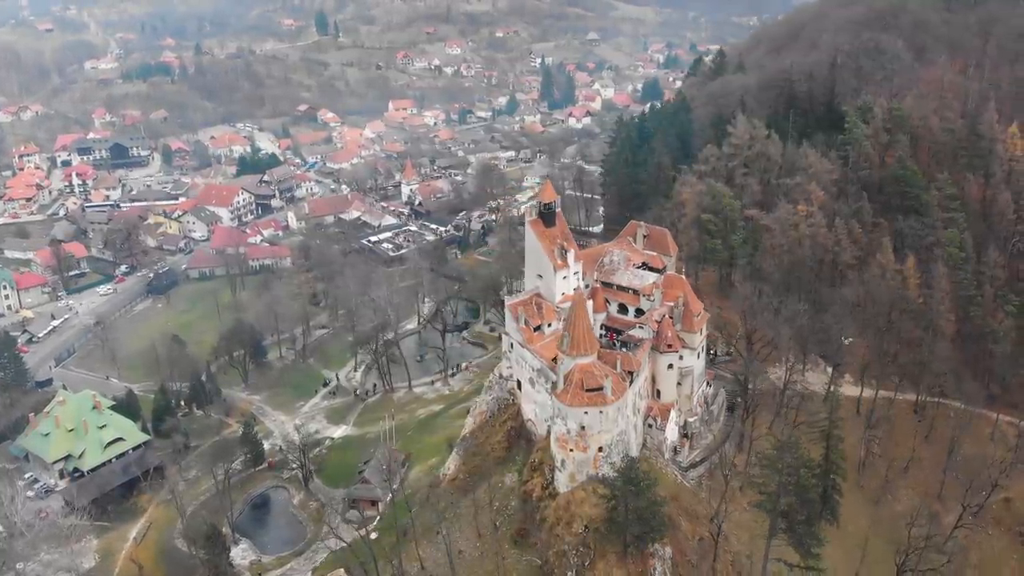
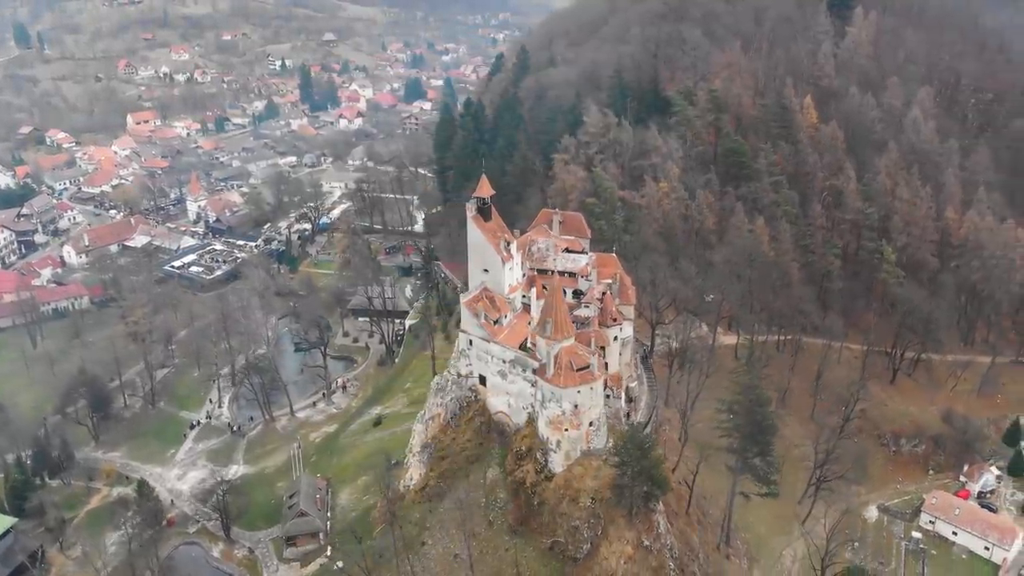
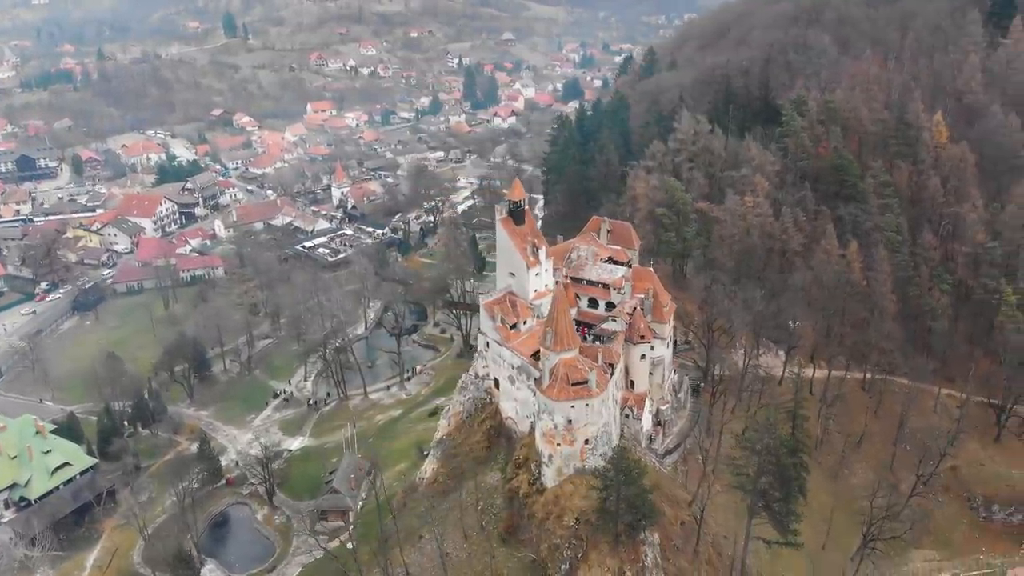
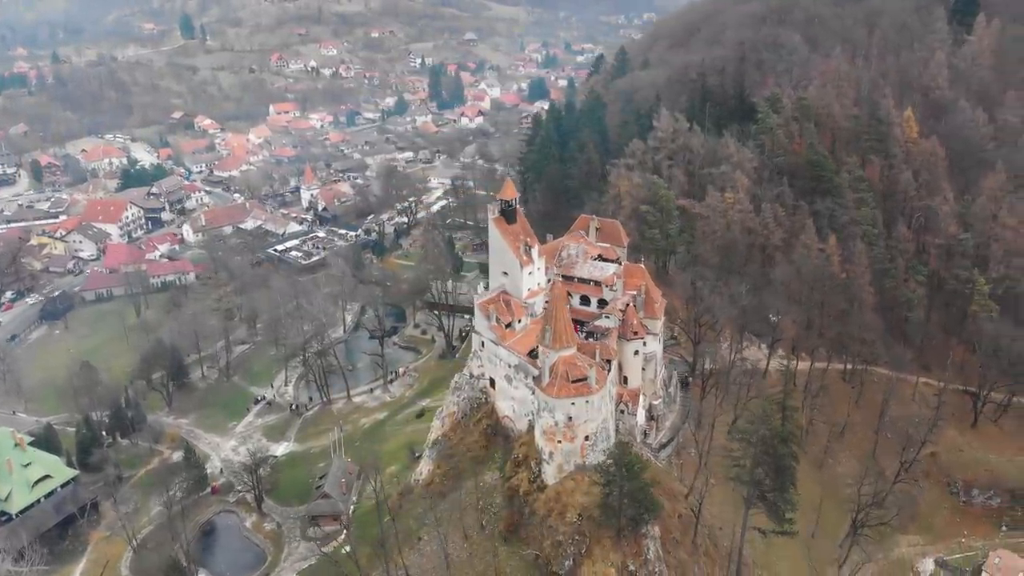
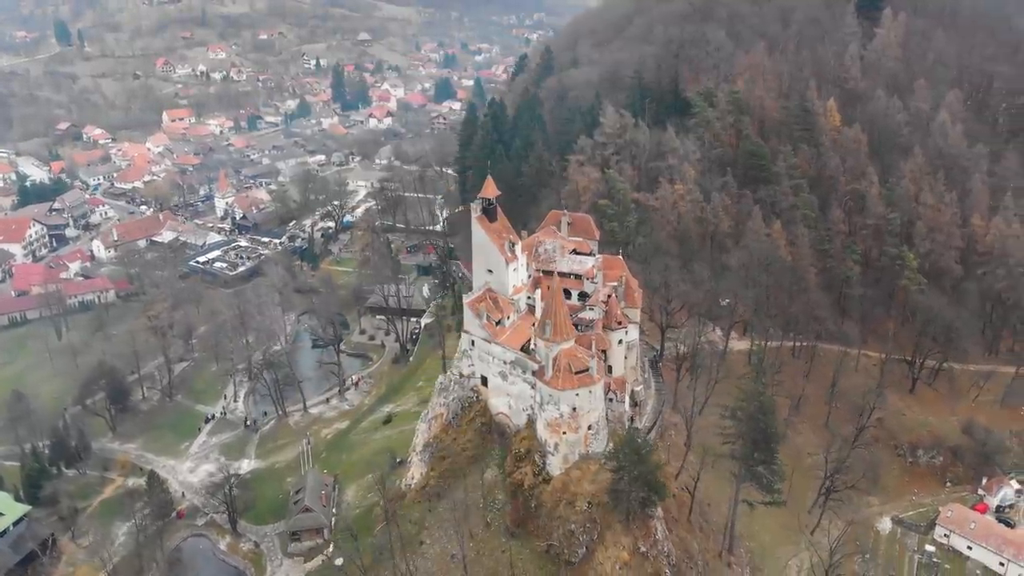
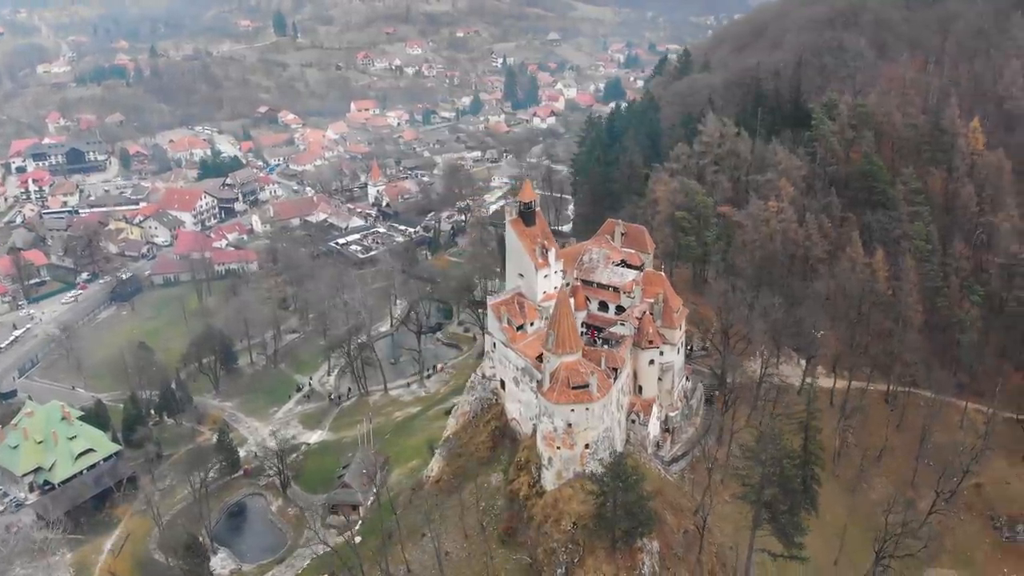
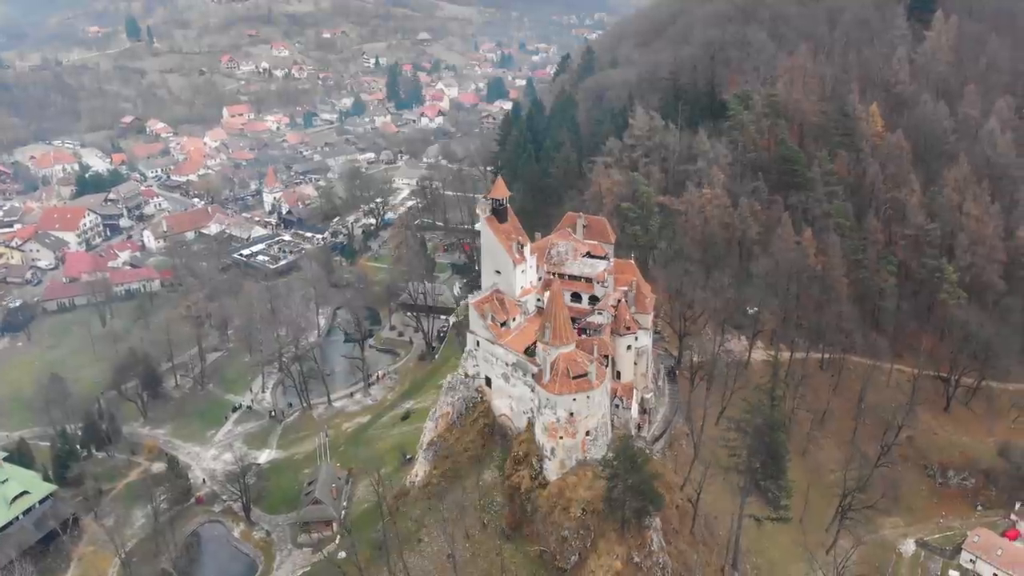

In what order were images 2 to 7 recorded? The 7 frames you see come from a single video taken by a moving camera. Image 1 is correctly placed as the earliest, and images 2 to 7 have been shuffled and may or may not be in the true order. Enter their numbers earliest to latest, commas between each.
6, 3, 4, 7, 5, 2
